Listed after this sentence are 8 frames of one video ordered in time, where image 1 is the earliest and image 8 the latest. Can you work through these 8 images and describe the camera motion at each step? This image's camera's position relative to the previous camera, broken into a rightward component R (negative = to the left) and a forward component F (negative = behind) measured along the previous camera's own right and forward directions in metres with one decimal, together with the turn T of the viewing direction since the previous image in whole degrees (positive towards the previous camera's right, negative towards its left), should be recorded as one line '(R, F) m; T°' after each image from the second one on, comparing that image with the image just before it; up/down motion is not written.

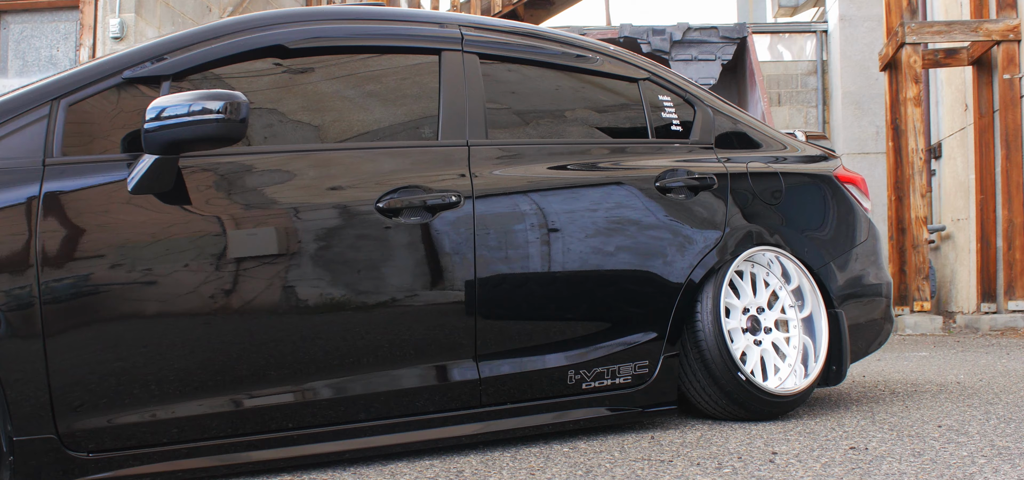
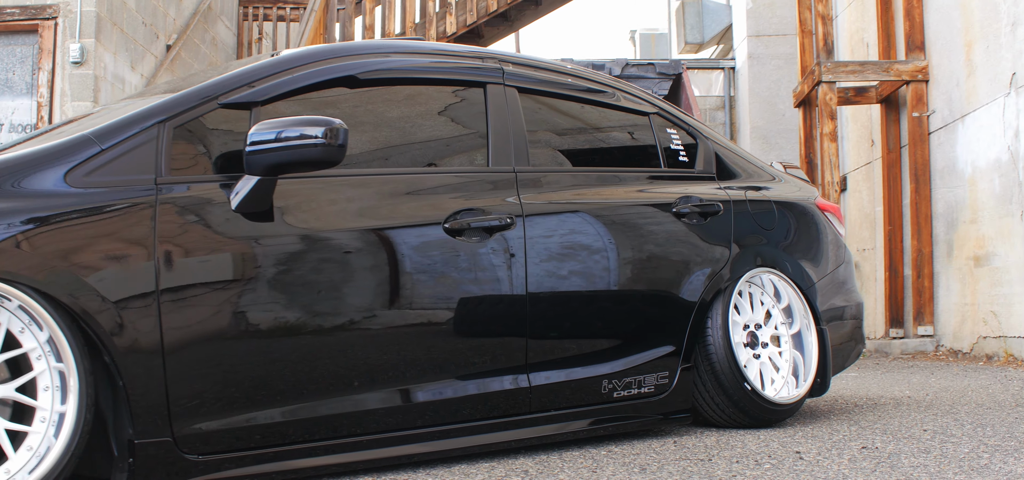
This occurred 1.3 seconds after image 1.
(-0.3, -0.2) m; +5°
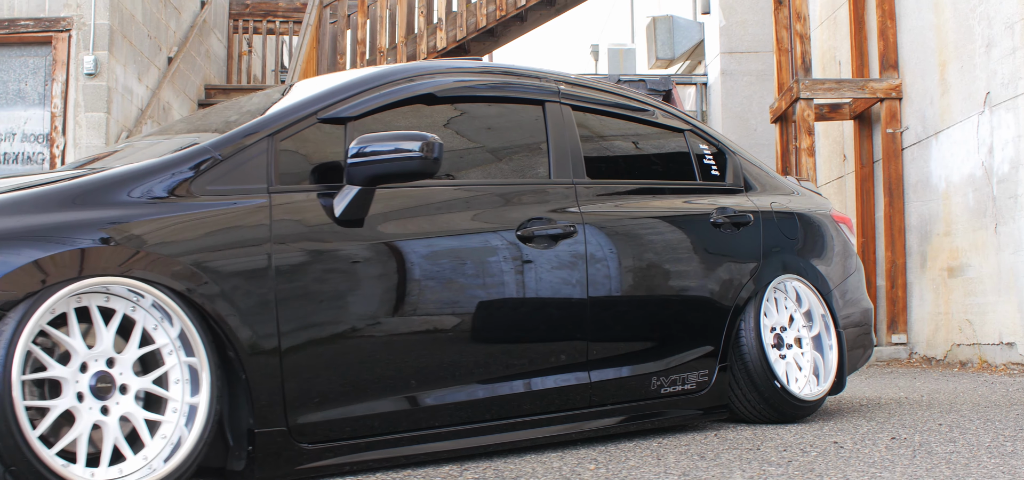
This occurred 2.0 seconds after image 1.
(-0.2, -0.2) m; +2°
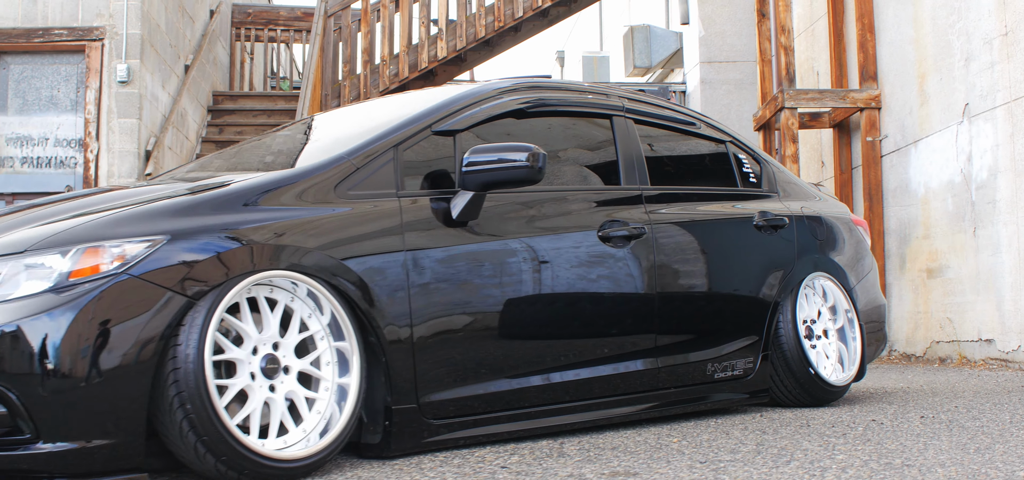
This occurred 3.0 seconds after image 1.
(-0.3, -0.3) m; +2°
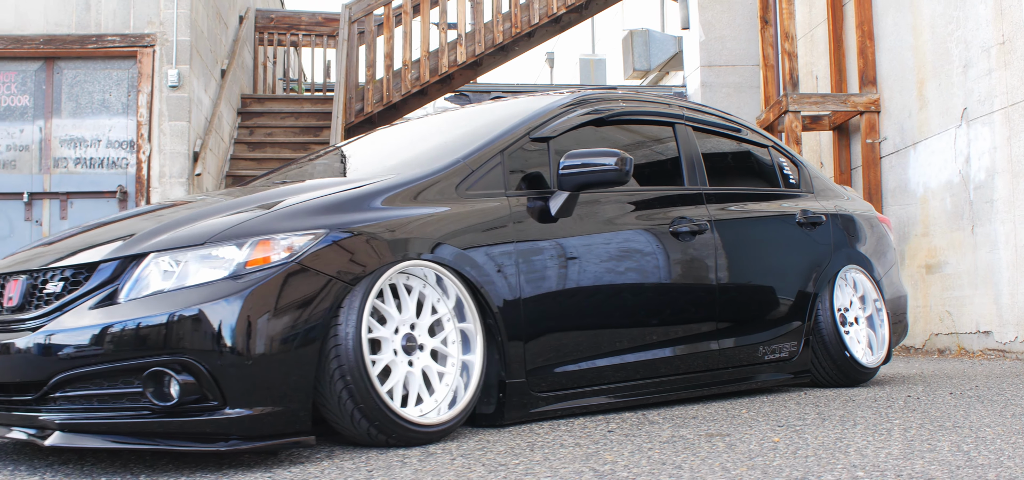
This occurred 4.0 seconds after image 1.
(-0.3, -0.3) m; +1°
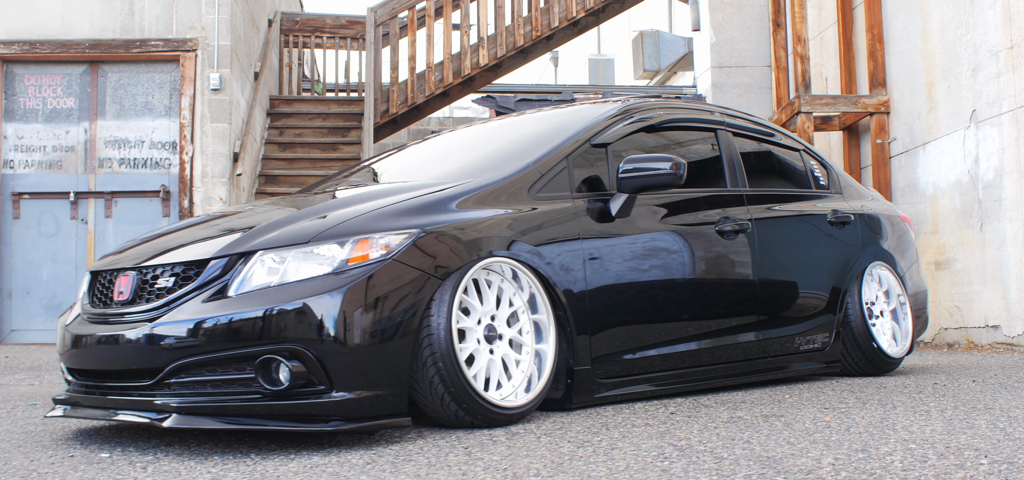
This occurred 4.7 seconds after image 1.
(-0.2, -0.2) m; 0°
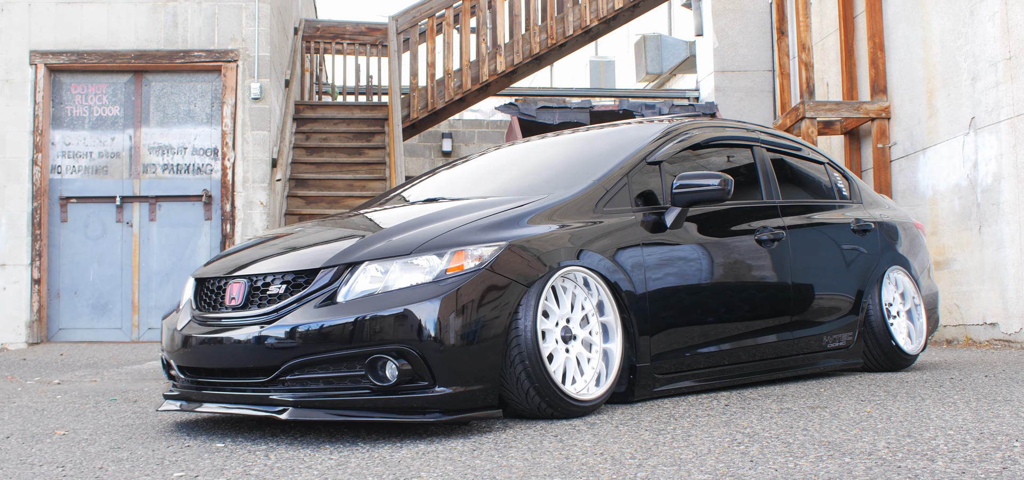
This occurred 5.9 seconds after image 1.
(-0.2, -0.3) m; +1°
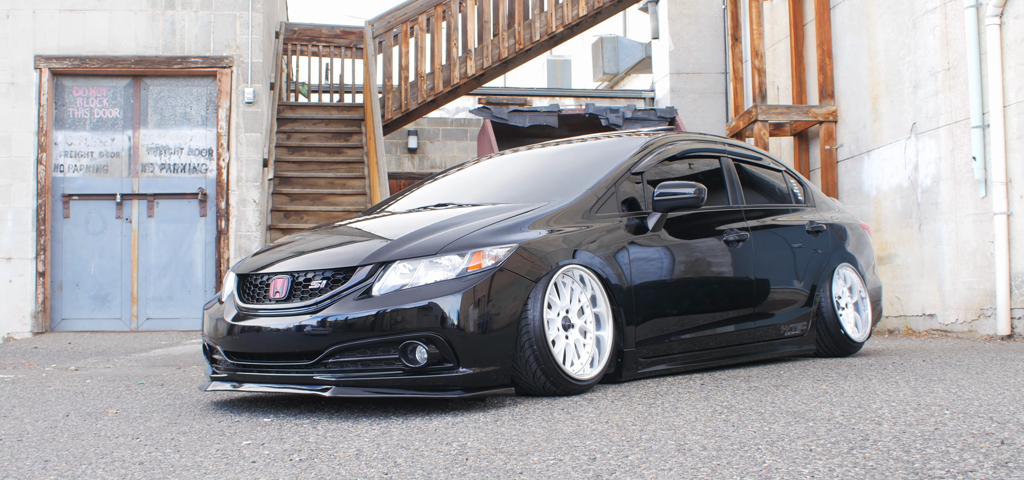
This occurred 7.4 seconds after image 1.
(-0.2, -0.5) m; +2°
